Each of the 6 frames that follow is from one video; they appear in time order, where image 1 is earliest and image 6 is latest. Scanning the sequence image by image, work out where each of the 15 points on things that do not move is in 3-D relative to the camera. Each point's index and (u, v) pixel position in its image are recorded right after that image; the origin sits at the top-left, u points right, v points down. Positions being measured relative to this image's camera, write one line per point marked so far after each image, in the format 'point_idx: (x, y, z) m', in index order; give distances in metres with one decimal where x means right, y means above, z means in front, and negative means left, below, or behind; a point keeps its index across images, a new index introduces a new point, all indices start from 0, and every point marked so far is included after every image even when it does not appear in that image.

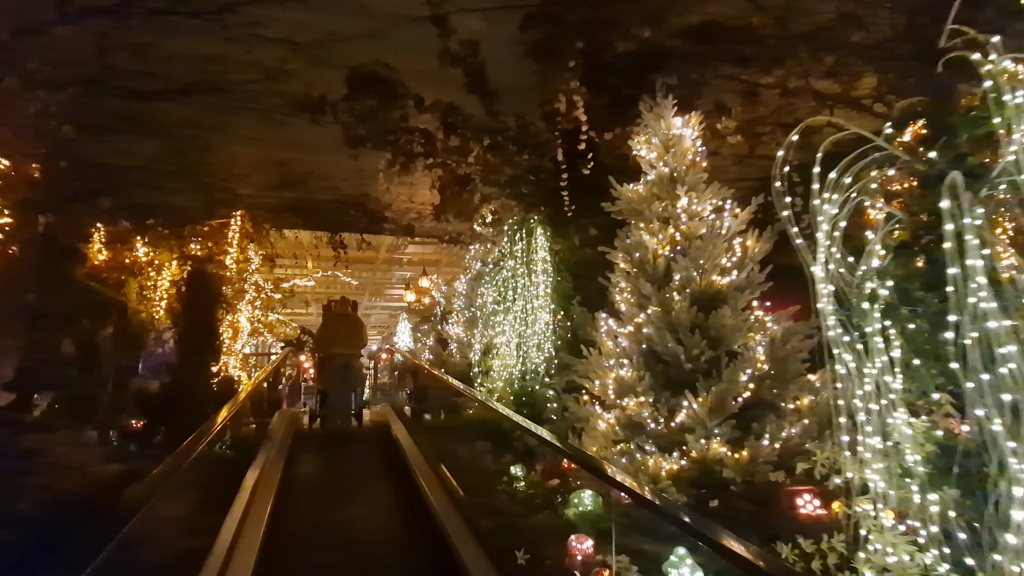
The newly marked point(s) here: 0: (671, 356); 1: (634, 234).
0: (+1.0, -0.4, +3.1) m
1: (+0.8, +0.3, +3.3) m
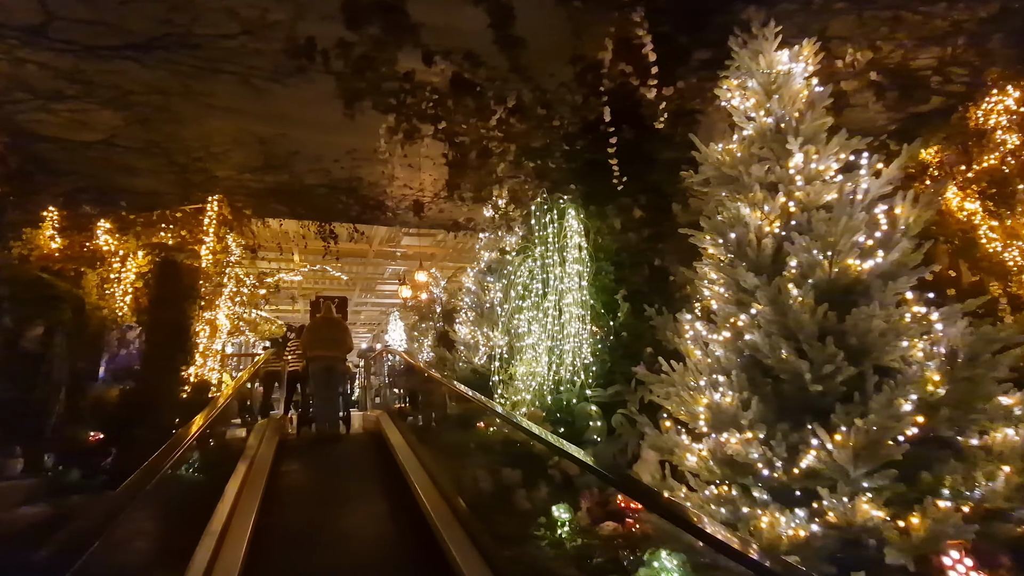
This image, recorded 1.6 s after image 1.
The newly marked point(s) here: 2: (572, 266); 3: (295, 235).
0: (+1.2, -0.4, +2.2) m
1: (+1.1, +0.4, +2.5) m
2: (+0.5, +0.2, +4.1) m
3: (-4.4, +1.1, +10.3) m
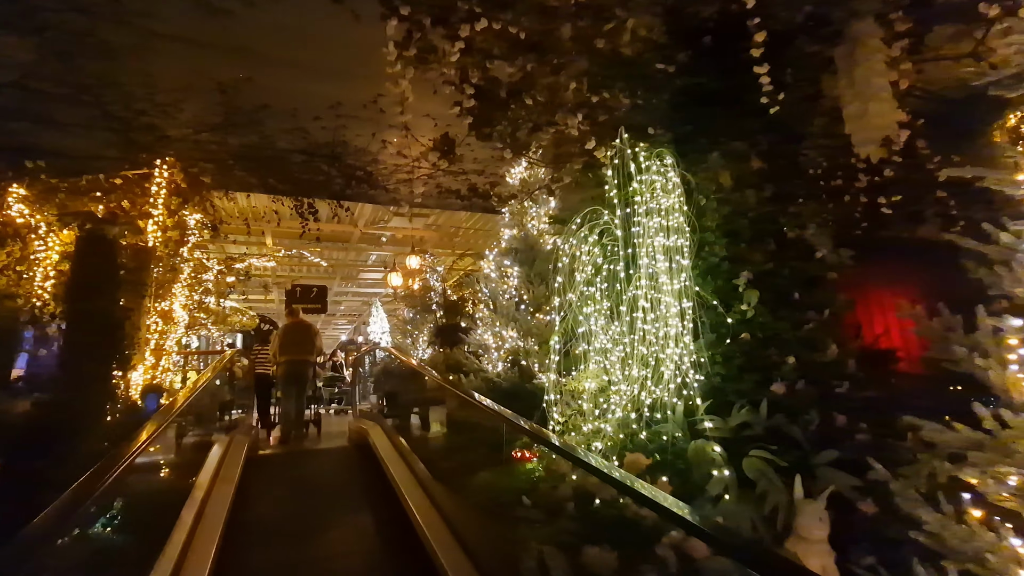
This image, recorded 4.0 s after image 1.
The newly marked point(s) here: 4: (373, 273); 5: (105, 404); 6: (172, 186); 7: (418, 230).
0: (+1.7, -0.3, +1.0) m
1: (+1.5, +0.5, +1.3) m
2: (+0.9, +0.3, +2.9) m
3: (-4.3, +1.3, +8.8) m
4: (-3.8, +0.4, +13.9) m
5: (-3.8, -1.1, +4.7) m
6: (-4.4, +1.3, +6.5) m
7: (-1.8, +1.1, +9.9) m
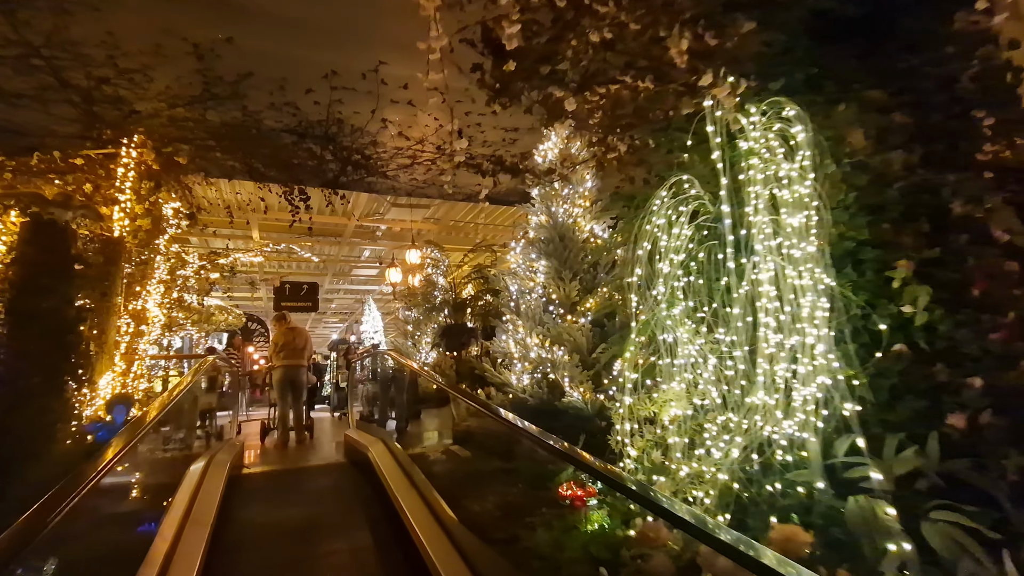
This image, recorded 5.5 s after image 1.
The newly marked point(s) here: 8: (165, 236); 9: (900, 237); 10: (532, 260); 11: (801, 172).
0: (+2.0, -0.3, +0.3) m
1: (+1.8, +0.5, +0.6) m
2: (+1.2, +0.3, +2.1) m
3: (-4.1, +1.4, +8.0) m
4: (-3.8, +0.5, +13.1) m
5: (-3.6, -1.1, +3.9) m
6: (-4.2, +1.4, +5.7) m
7: (-1.7, +1.2, +9.1) m
8: (-4.9, +0.7, +7.1) m
9: (+1.7, +0.2, +2.2) m
10: (+0.2, +0.3, +4.3) m
11: (+1.2, +0.5, +2.1) m
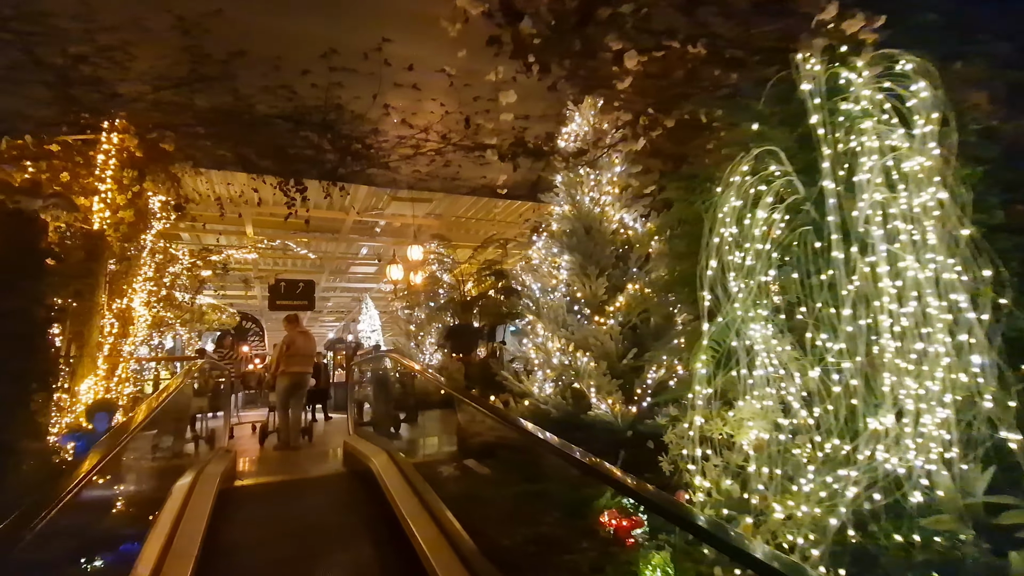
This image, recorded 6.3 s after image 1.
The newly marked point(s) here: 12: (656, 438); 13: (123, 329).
0: (+2.2, -0.3, -0.1) m
1: (+2.0, +0.5, +0.1) m
2: (+1.3, +0.3, +1.7) m
3: (-4.0, +1.4, +7.5) m
4: (-3.7, +0.5, +12.6) m
5: (-3.4, -1.0, +3.5) m
6: (-4.1, +1.4, +5.3) m
7: (-1.6, +1.2, +8.6) m
8: (-4.7, +0.8, +6.6) m
9: (+1.9, +0.2, +1.8) m
10: (+0.3, +0.3, +3.9) m
11: (+1.4, +0.5, +1.7) m
12: (+1.0, -1.0, +3.3) m
13: (-5.0, -0.5, +6.5) m
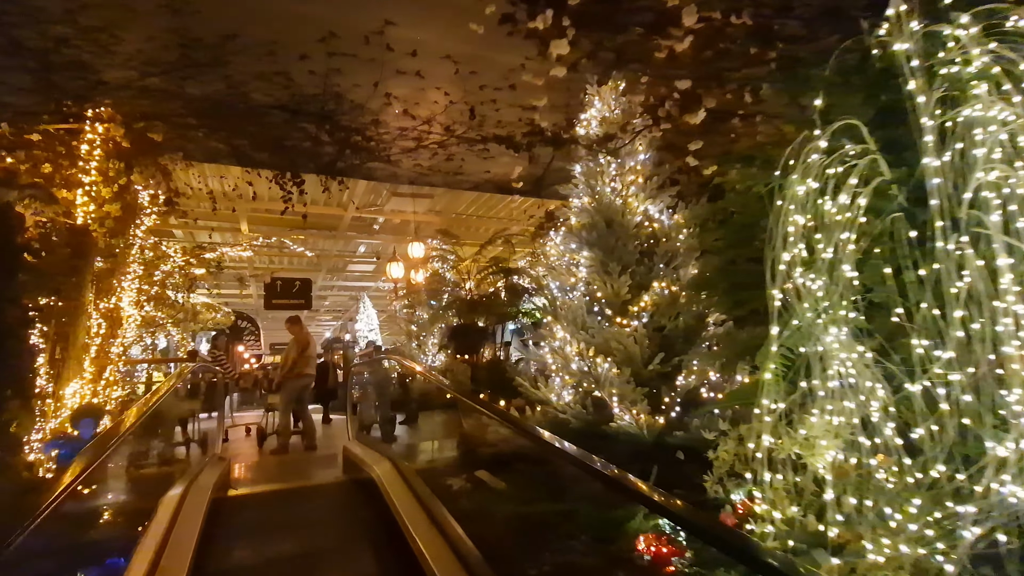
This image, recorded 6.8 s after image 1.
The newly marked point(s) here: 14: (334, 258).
0: (+2.3, -0.3, -0.4) m
1: (+2.2, +0.5, -0.1) m
2: (+1.5, +0.3, +1.5) m
3: (-3.9, +1.4, +7.2) m
4: (-3.6, +0.6, +12.3) m
5: (-3.3, -1.0, +3.2) m
6: (-4.0, +1.4, +5.0) m
7: (-1.5, +1.2, +8.3) m
8: (-4.7, +0.8, +6.3) m
9: (+2.0, +0.3, +1.6) m
10: (+0.4, +0.3, +3.6) m
11: (+1.5, +0.5, +1.5) m
12: (+1.1, -1.0, +3.1) m
13: (-4.9, -0.5, +6.2) m
14: (-4.1, +0.7, +11.5) m
